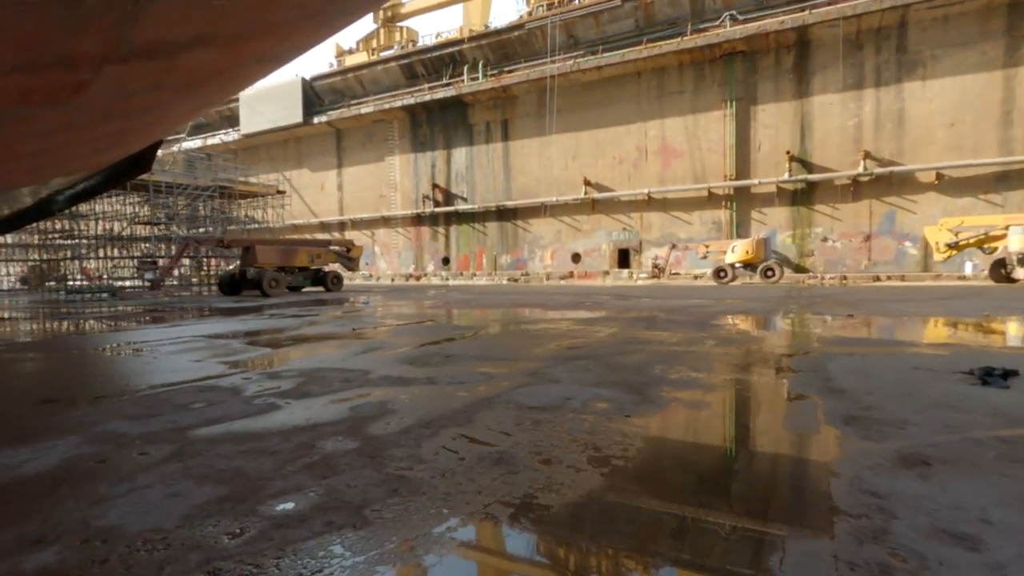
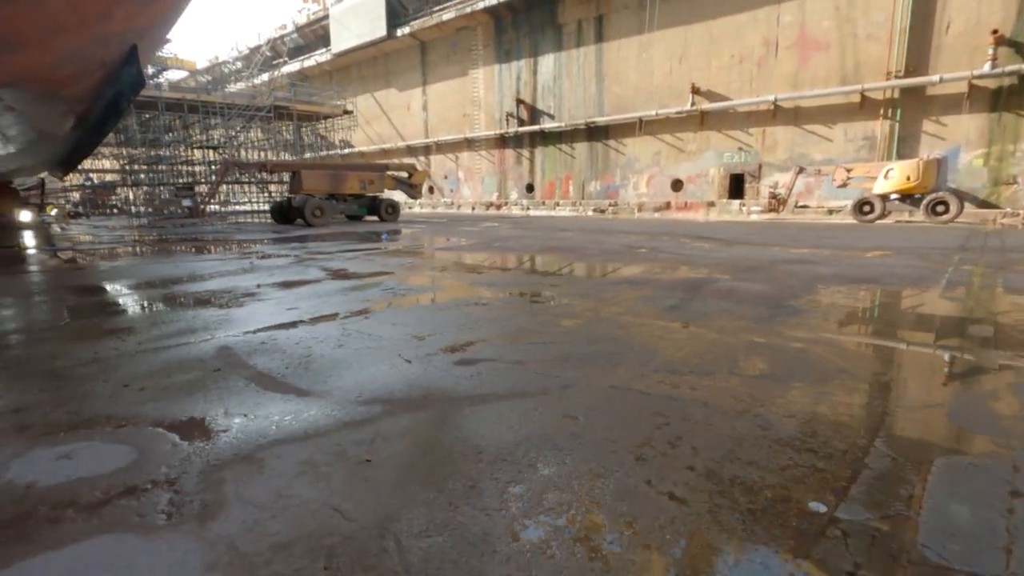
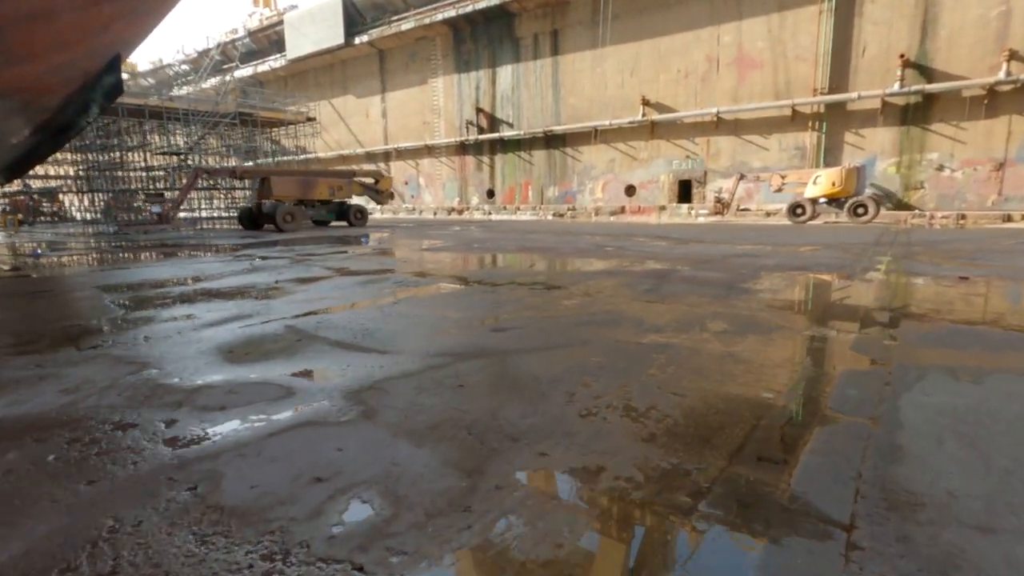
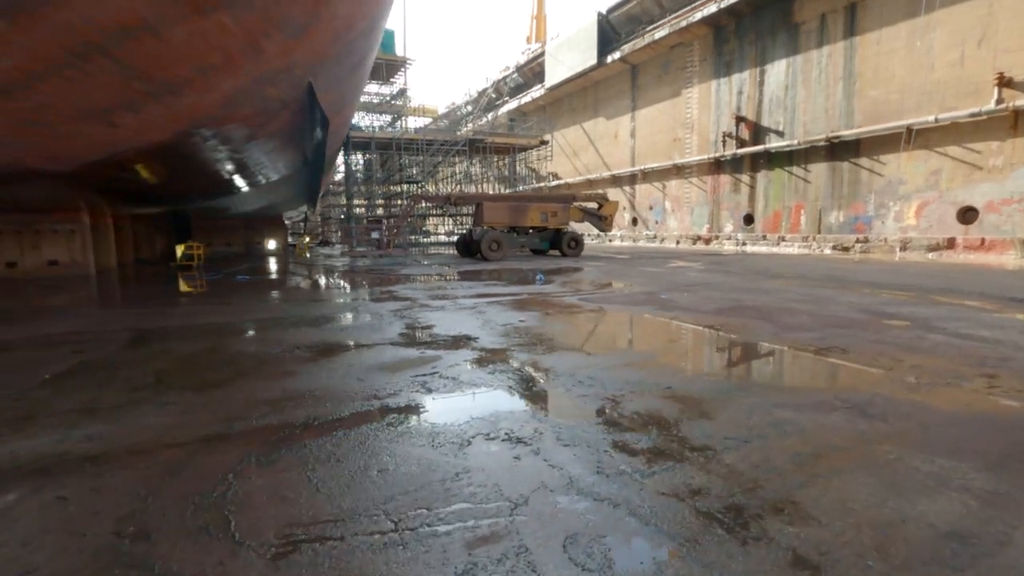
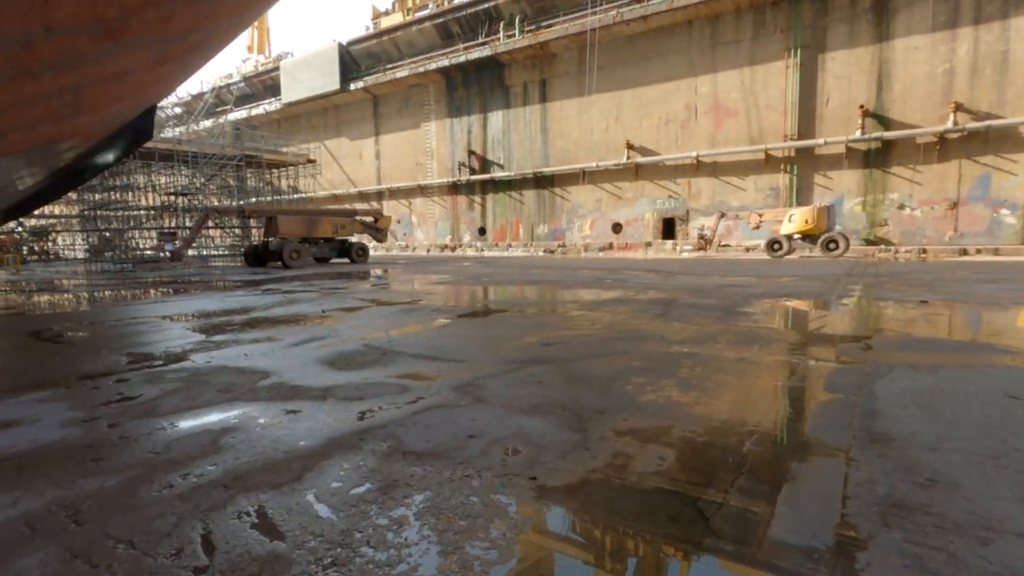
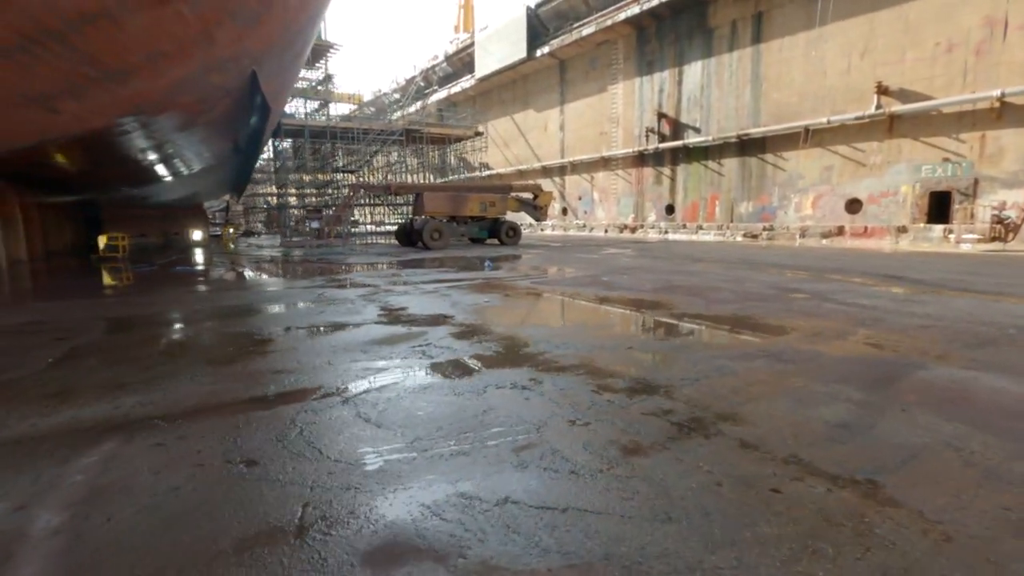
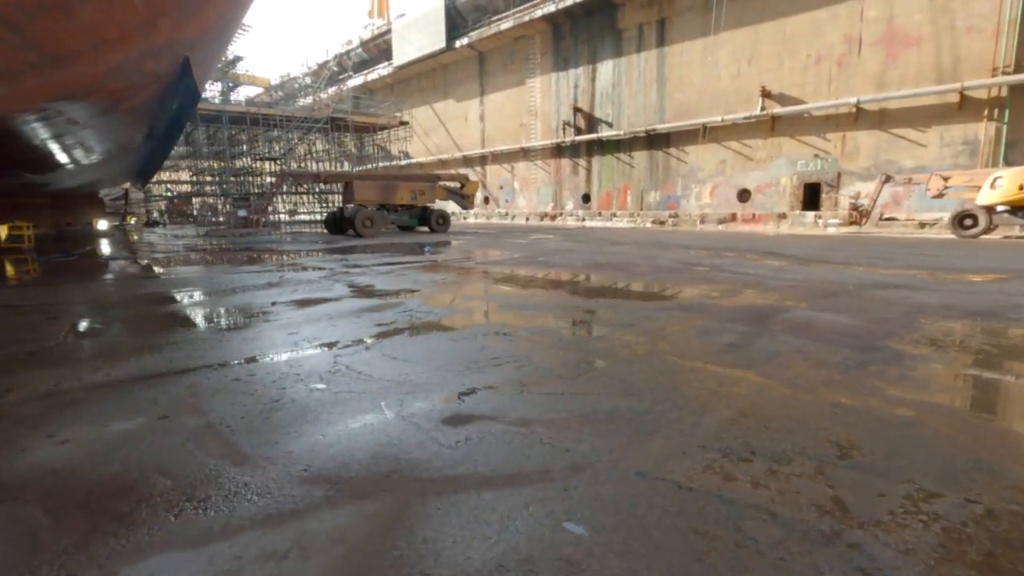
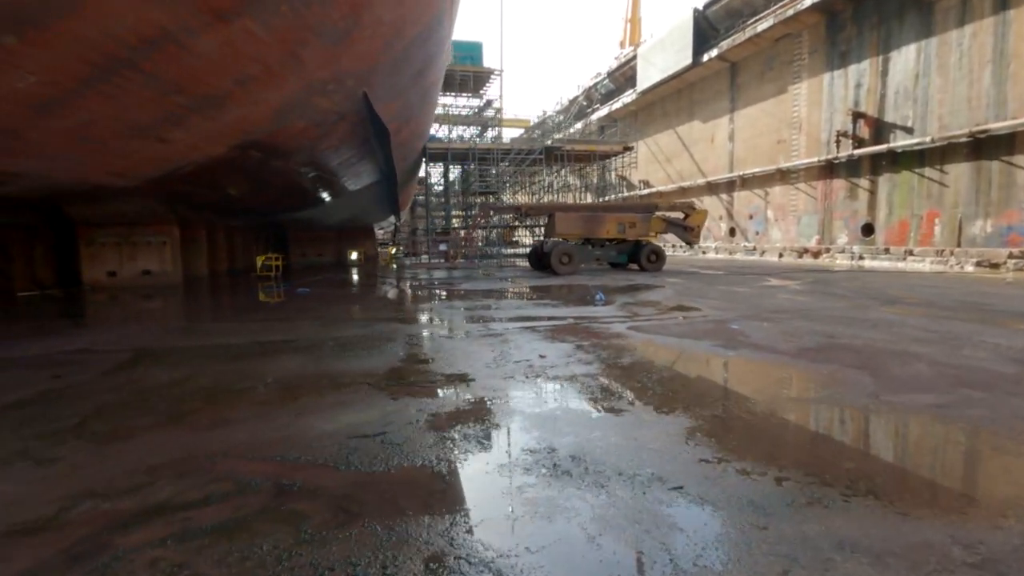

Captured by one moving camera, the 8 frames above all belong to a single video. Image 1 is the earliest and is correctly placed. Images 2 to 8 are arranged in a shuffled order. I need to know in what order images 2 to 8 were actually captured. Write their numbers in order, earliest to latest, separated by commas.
5, 3, 2, 7, 6, 4, 8
